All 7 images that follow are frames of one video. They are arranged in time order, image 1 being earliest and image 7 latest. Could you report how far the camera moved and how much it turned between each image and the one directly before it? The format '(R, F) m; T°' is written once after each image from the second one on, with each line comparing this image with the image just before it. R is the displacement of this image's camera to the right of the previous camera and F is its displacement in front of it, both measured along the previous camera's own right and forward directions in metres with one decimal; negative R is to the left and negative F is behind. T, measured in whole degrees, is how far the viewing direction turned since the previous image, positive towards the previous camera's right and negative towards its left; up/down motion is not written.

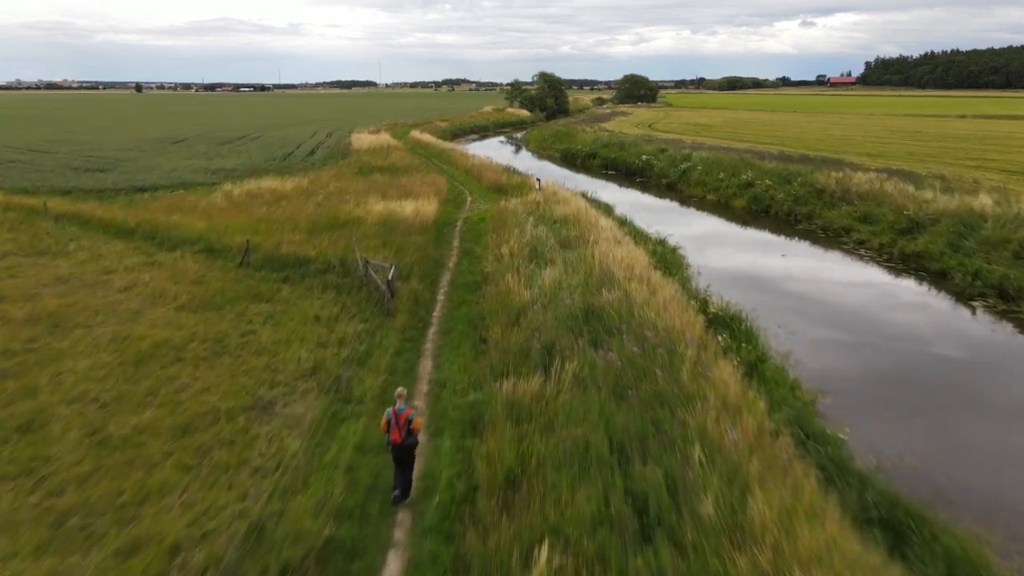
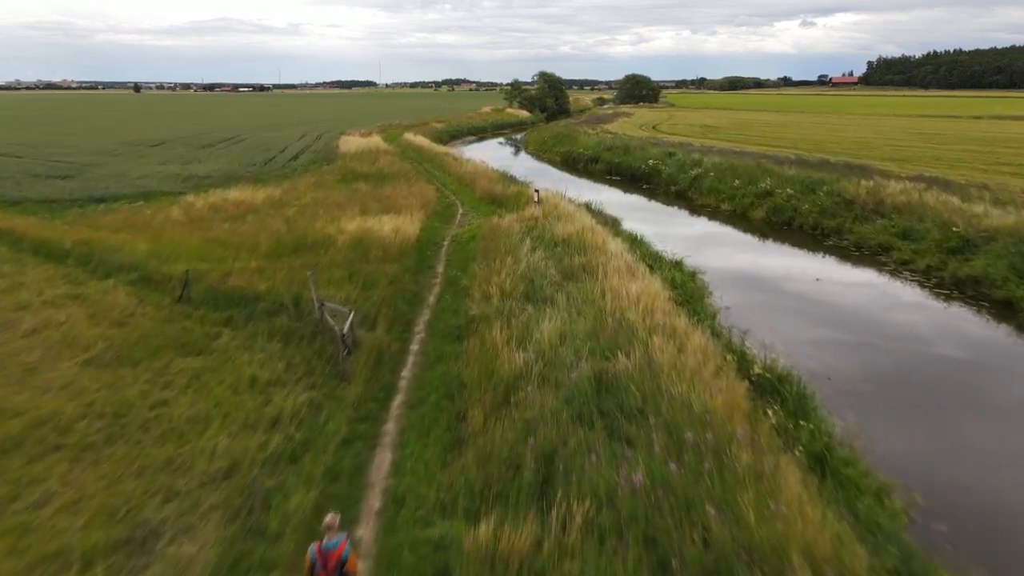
(+0.1, +1.9) m; 0°
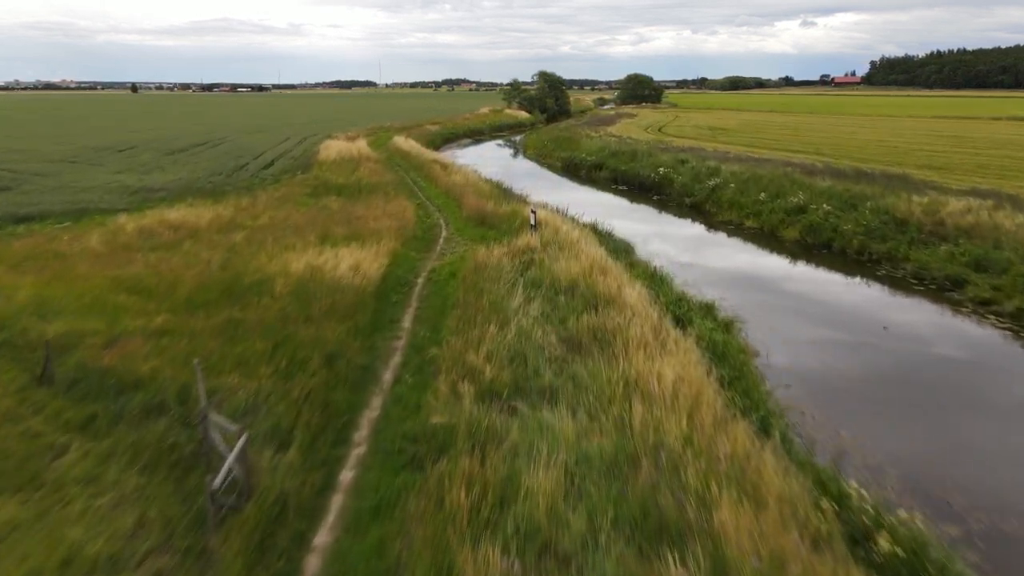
(+0.2, +2.6) m; 0°
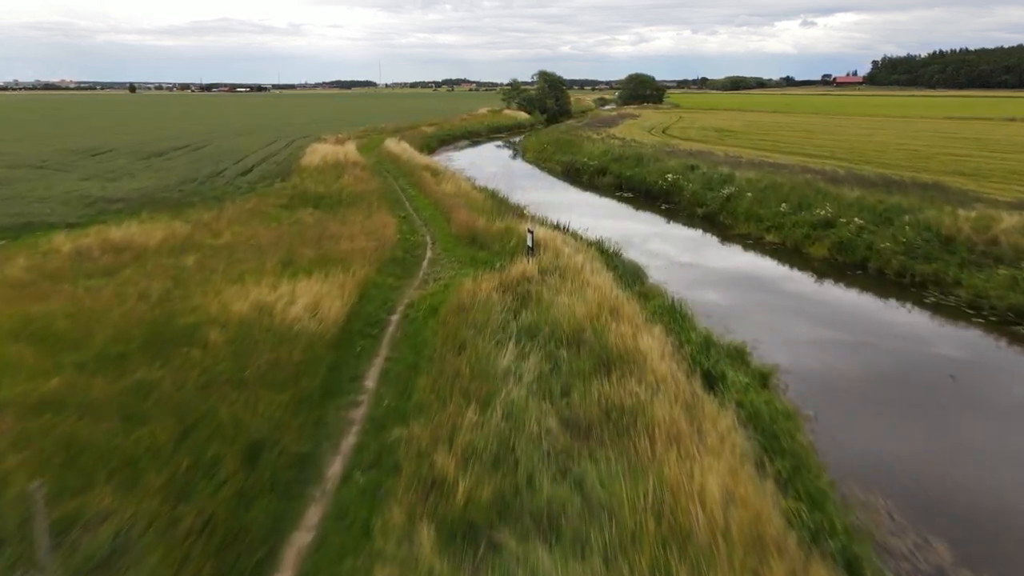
(+0.1, +1.7) m; 0°
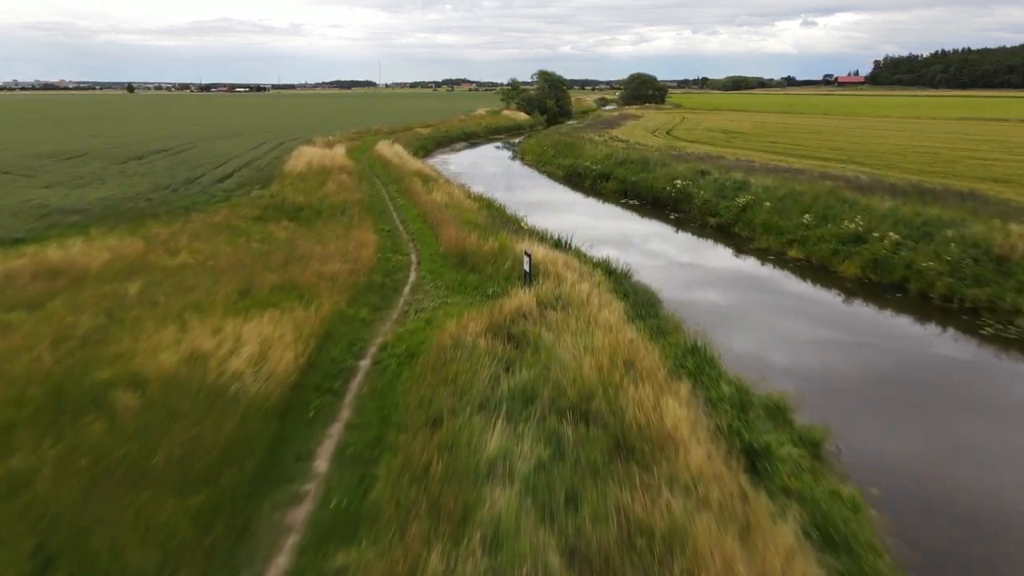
(+0.1, +1.5) m; 0°
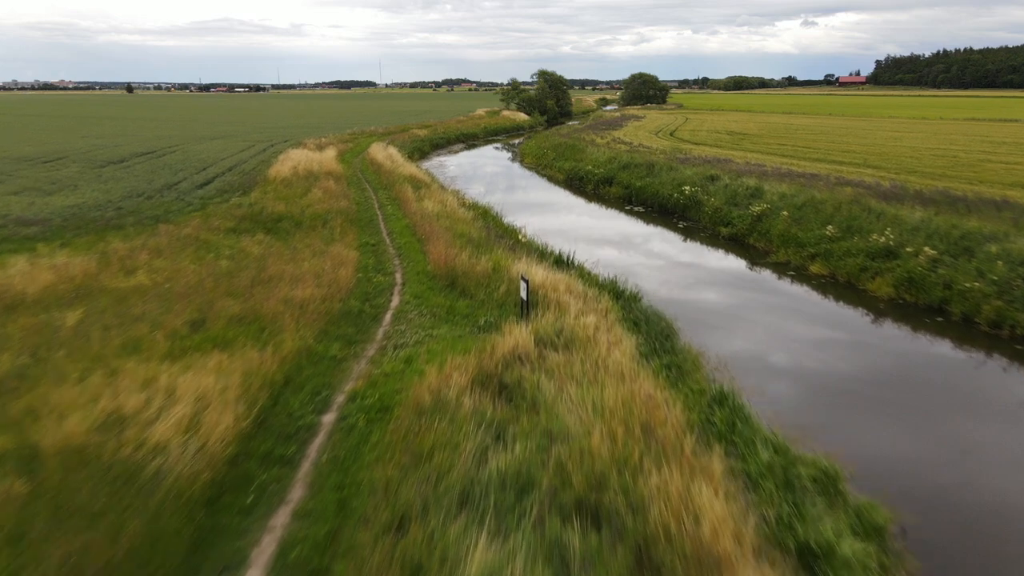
(+0.1, +1.3) m; 0°
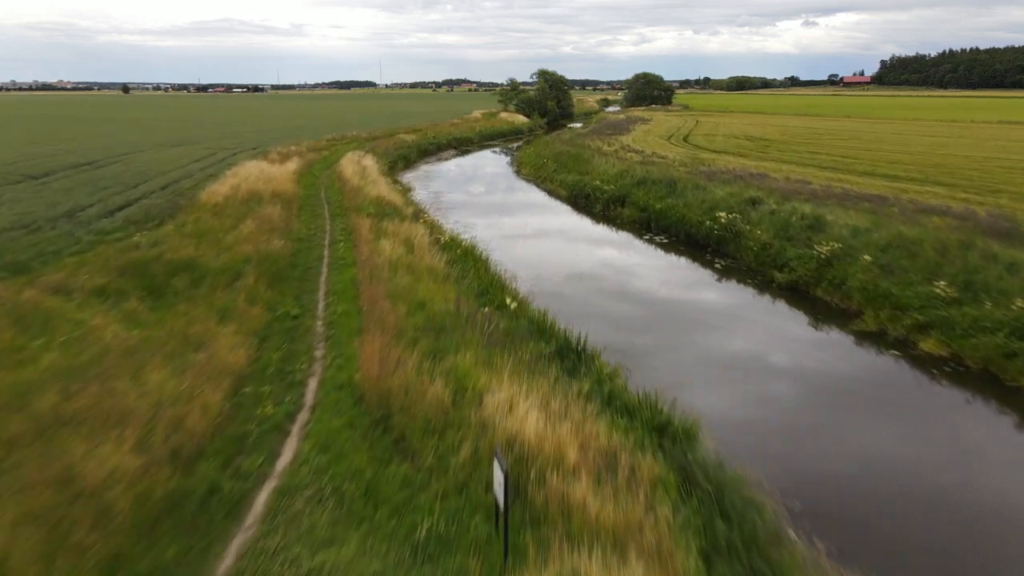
(+0.2, +4.0) m; 0°
